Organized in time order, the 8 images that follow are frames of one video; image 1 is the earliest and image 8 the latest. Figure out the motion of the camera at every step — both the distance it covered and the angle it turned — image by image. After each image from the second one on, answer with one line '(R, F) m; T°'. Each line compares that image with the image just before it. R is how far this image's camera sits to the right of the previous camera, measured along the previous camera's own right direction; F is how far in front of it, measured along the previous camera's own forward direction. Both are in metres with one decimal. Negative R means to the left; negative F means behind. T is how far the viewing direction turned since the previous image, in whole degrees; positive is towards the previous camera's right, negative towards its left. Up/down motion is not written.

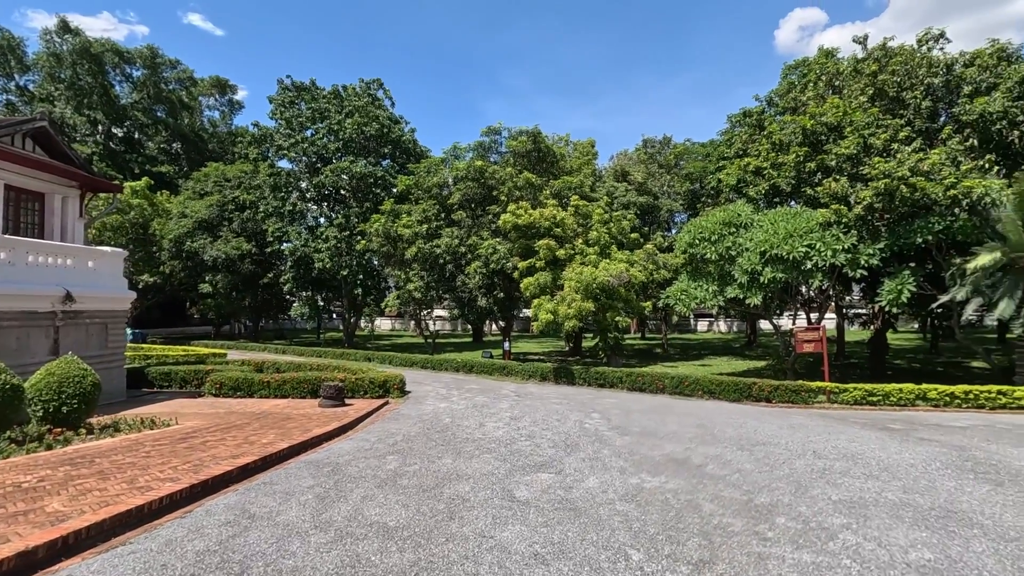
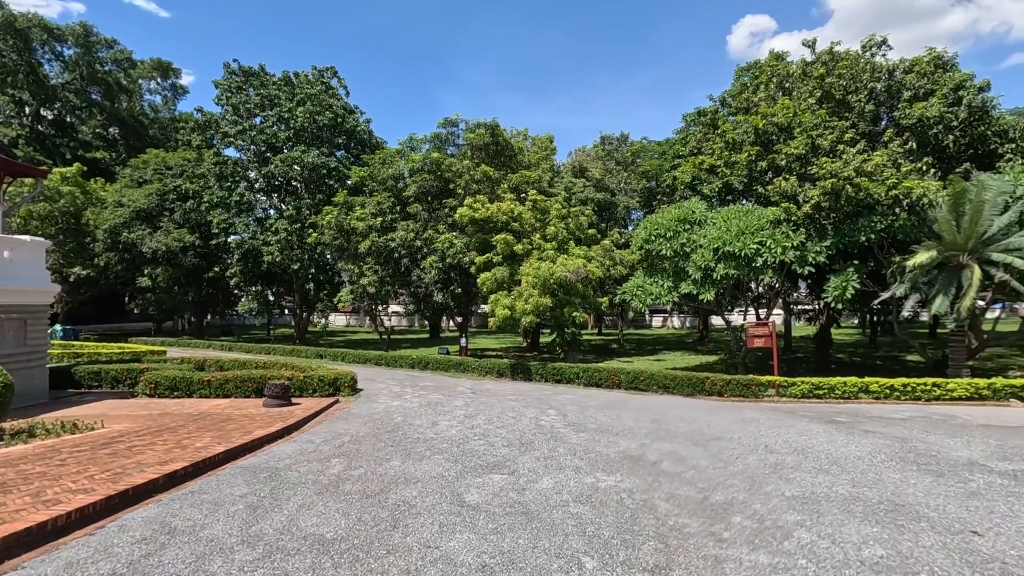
(+0.1, +0.2) m; +4°
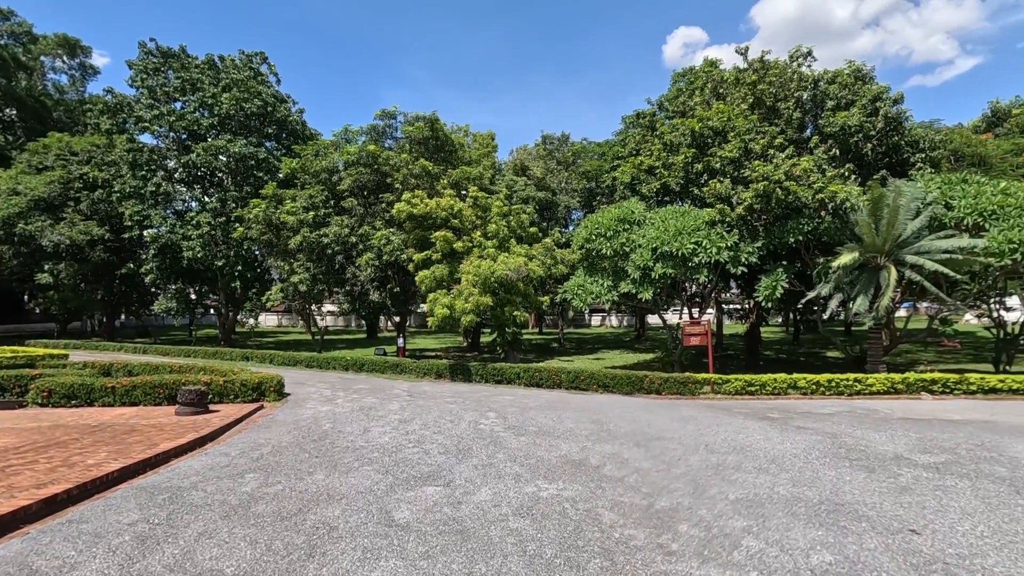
(0.0, +0.4) m; +6°
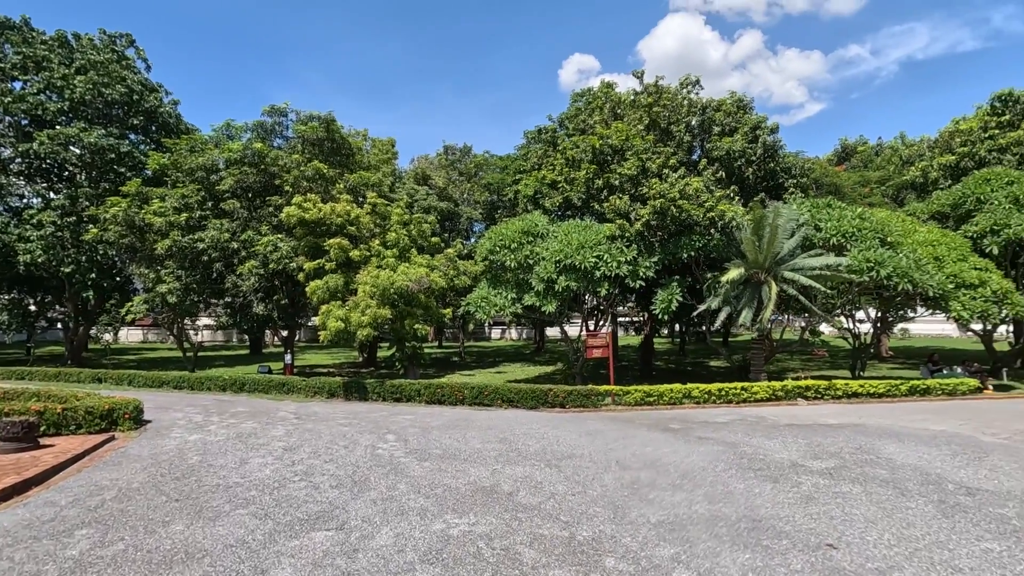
(-0.1, +0.5) m; +11°
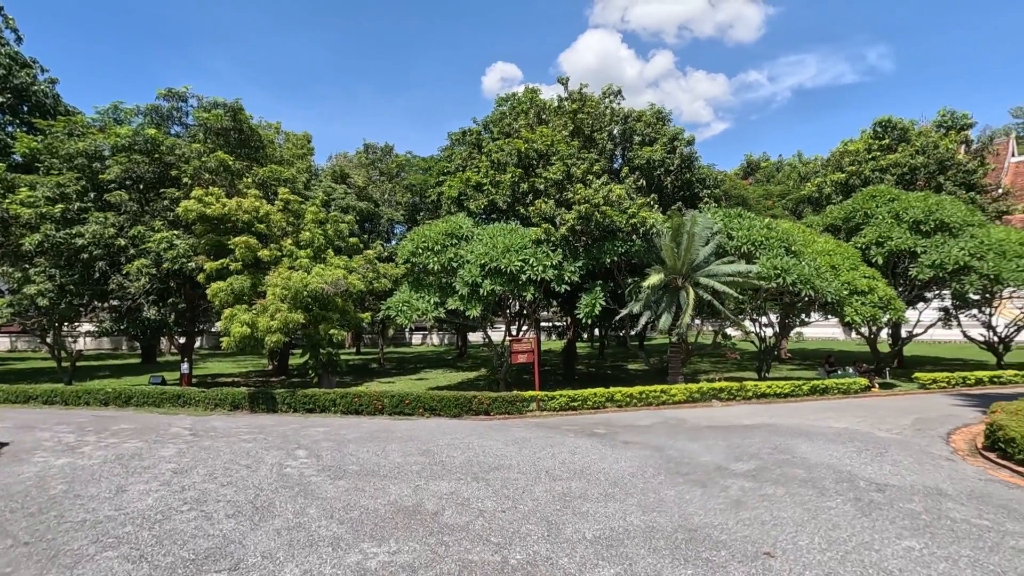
(0.0, +0.4) m; +8°
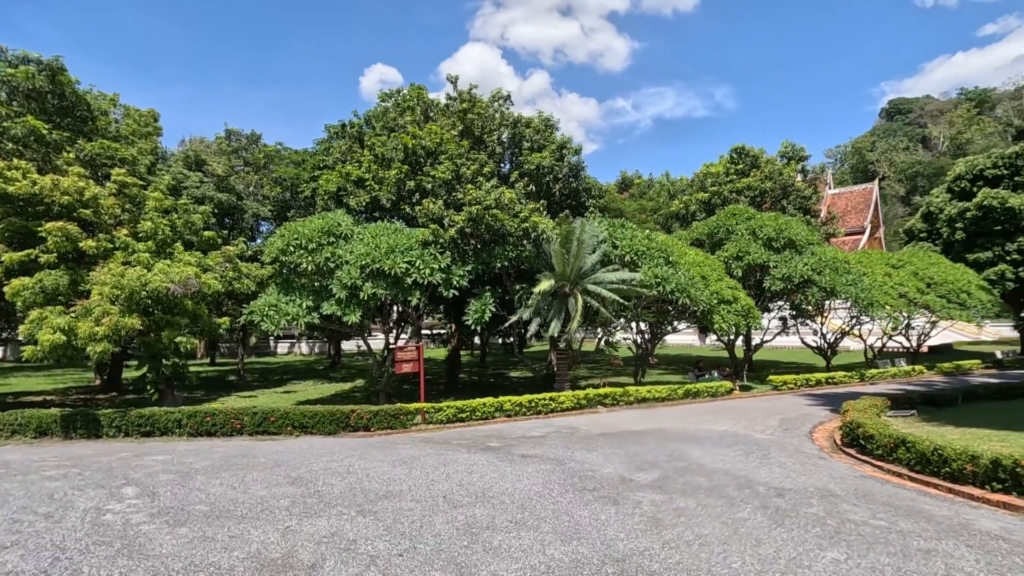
(-0.2, +0.7) m; +13°
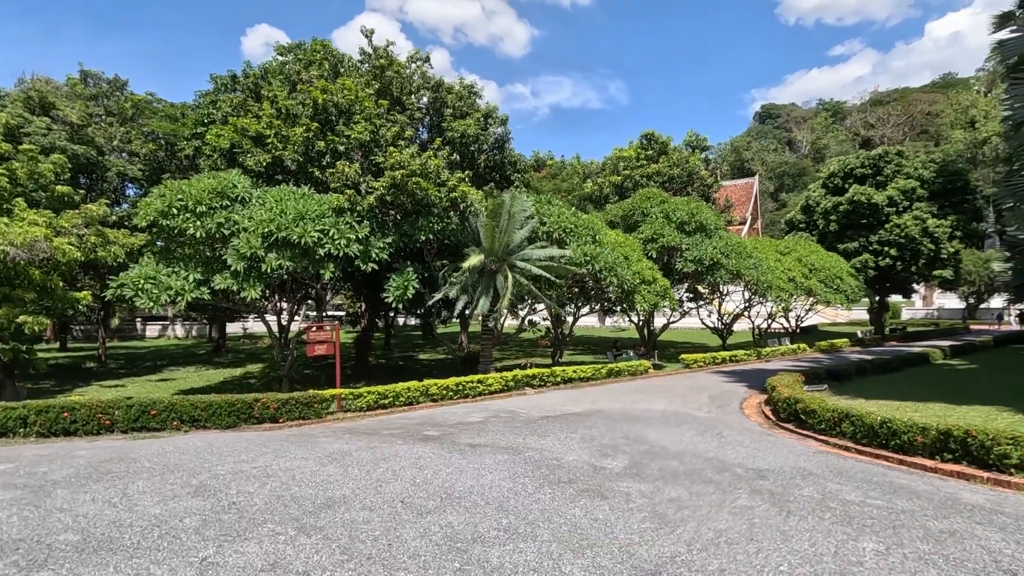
(-0.7, +1.0) m; +11°
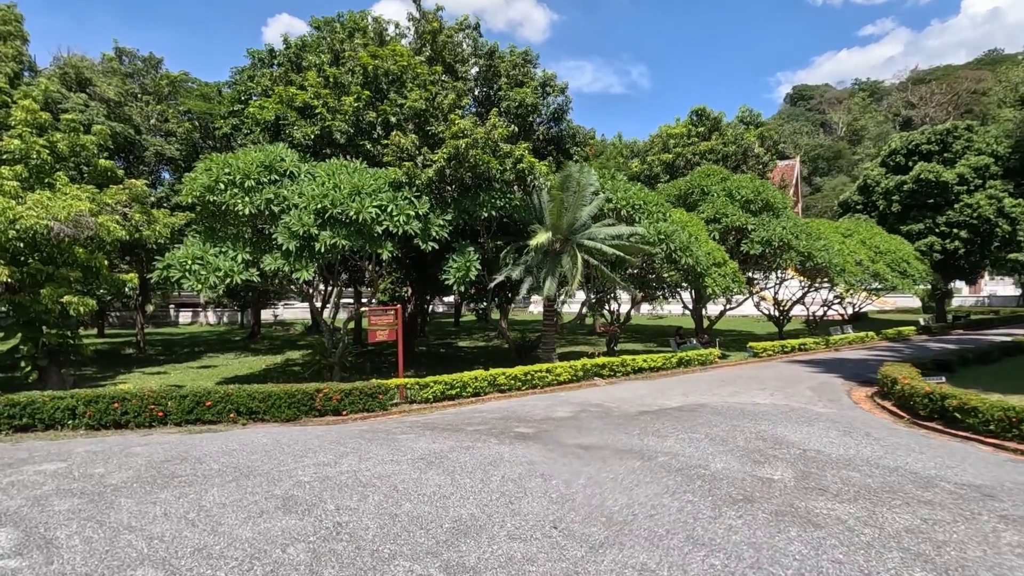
(-1.1, +1.1) m; -2°
